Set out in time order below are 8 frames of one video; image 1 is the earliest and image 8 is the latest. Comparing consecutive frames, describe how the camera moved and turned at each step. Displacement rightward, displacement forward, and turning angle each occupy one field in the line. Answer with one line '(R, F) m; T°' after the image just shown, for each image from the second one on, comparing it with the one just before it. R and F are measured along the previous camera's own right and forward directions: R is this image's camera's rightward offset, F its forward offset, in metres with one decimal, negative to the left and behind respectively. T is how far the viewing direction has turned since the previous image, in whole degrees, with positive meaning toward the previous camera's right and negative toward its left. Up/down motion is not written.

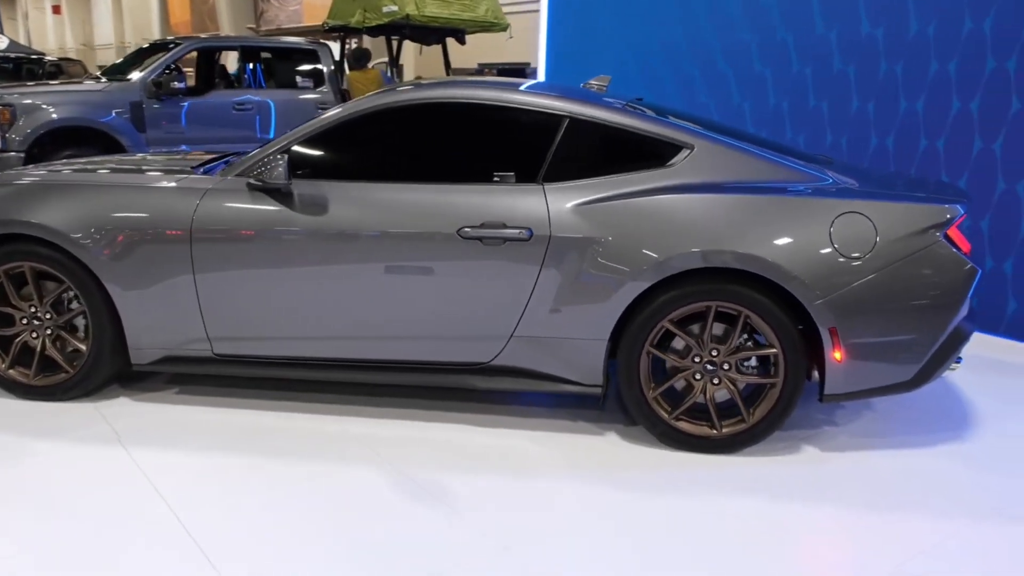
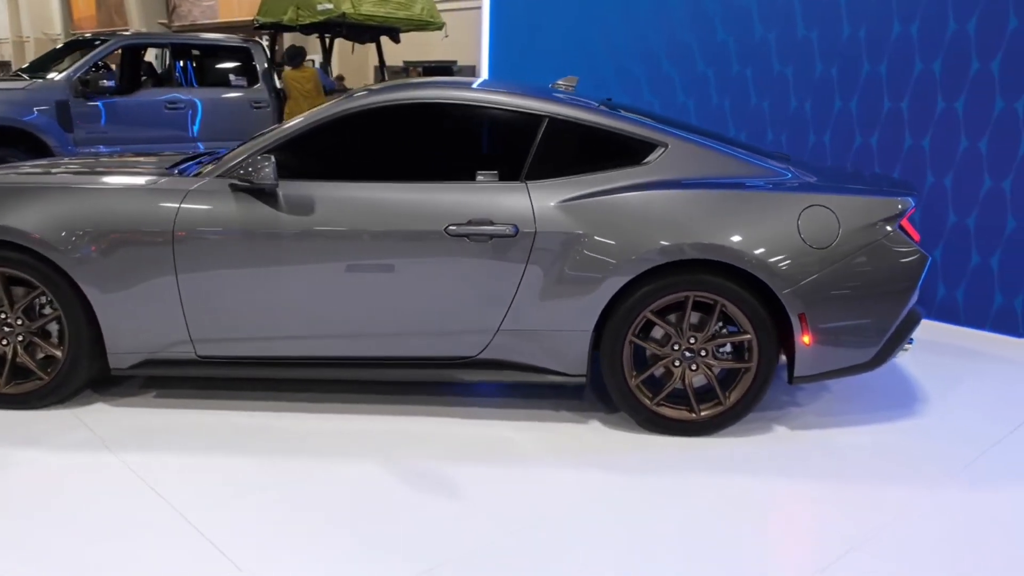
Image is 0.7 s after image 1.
(-0.2, -0.1) m; +5°
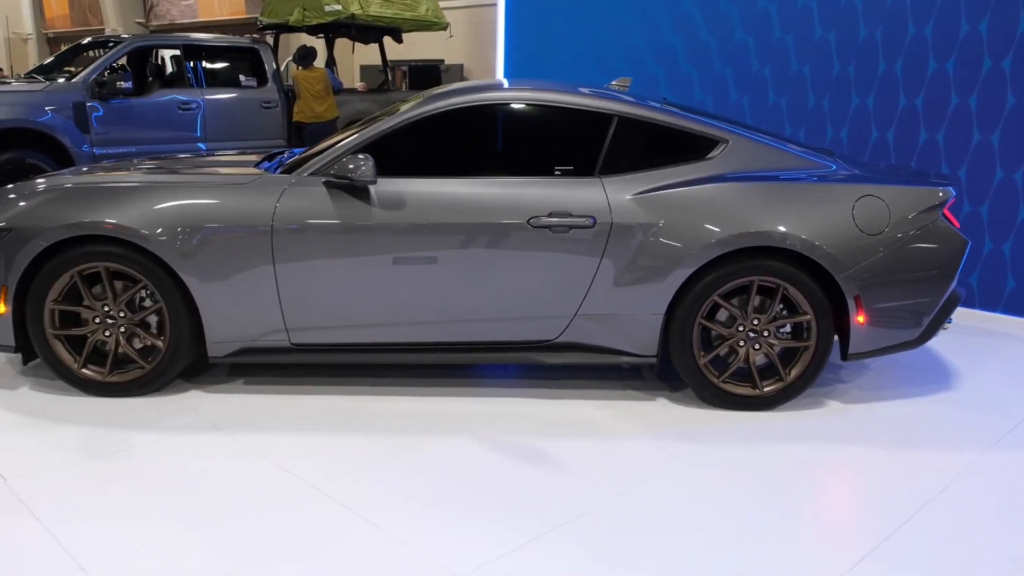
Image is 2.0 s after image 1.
(-0.4, -0.2) m; +2°
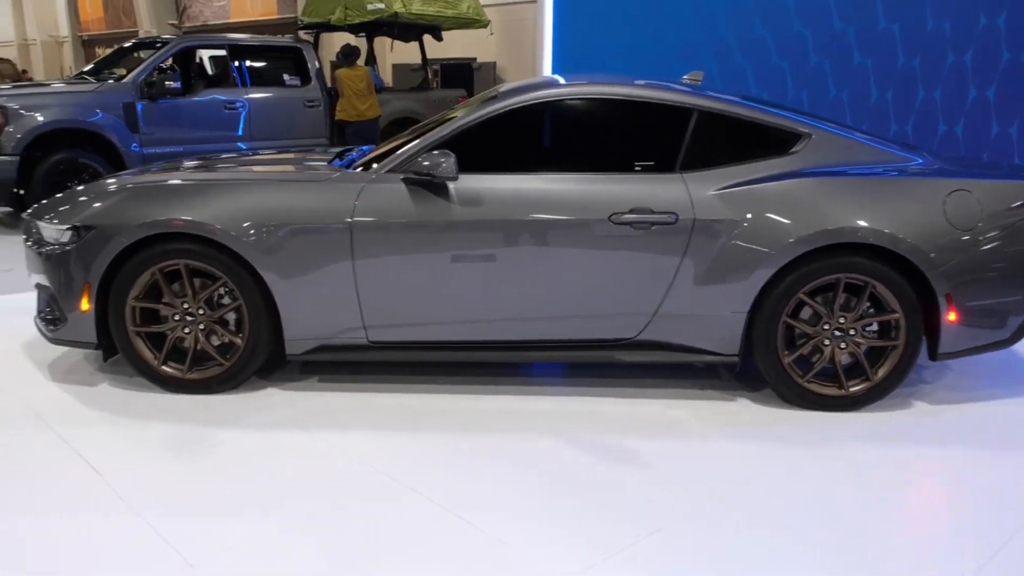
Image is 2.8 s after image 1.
(-0.2, 0.0) m; -2°
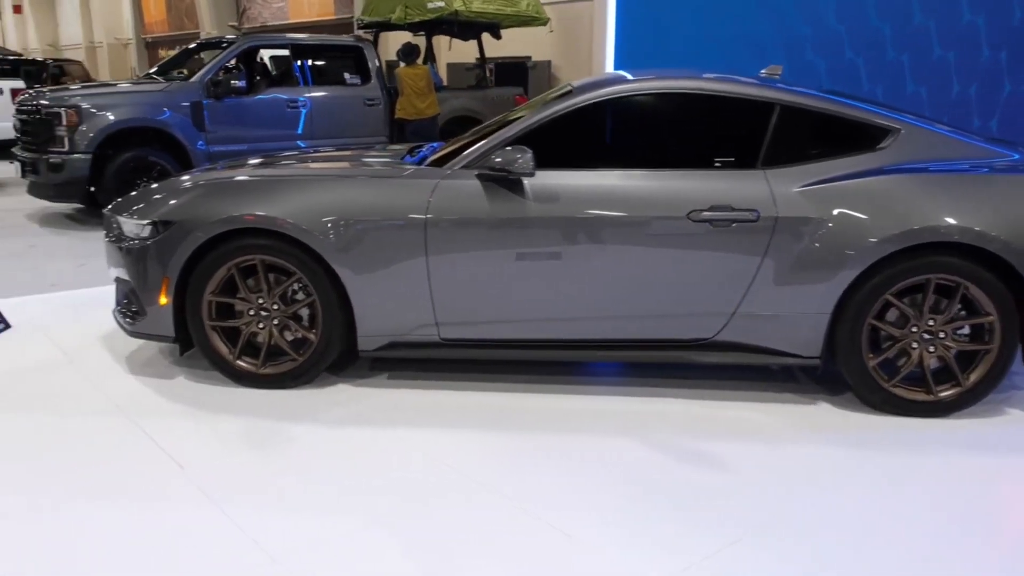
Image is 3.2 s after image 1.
(-0.1, 0.0) m; -3°
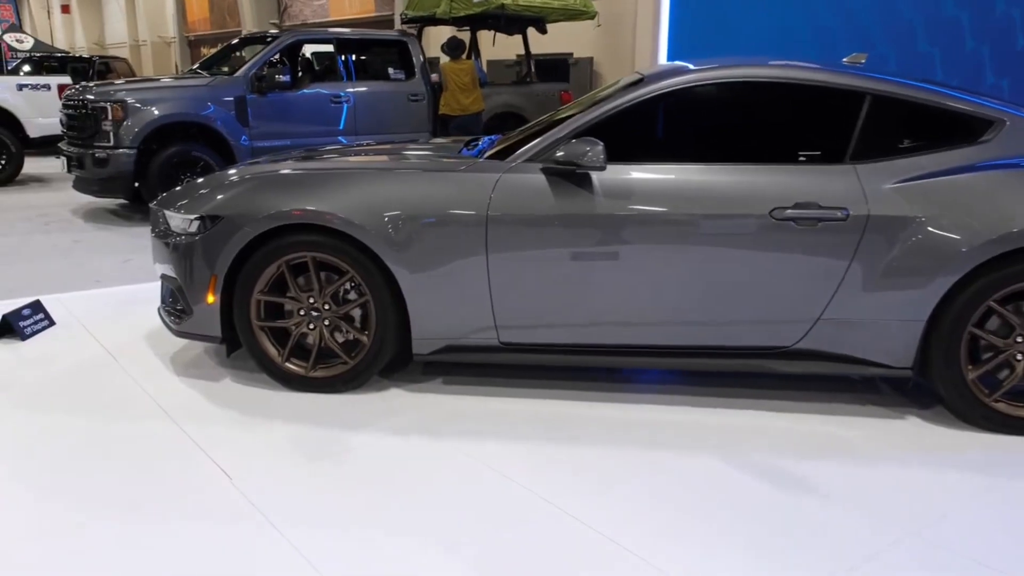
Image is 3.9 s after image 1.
(-0.1, +0.2) m; -2°
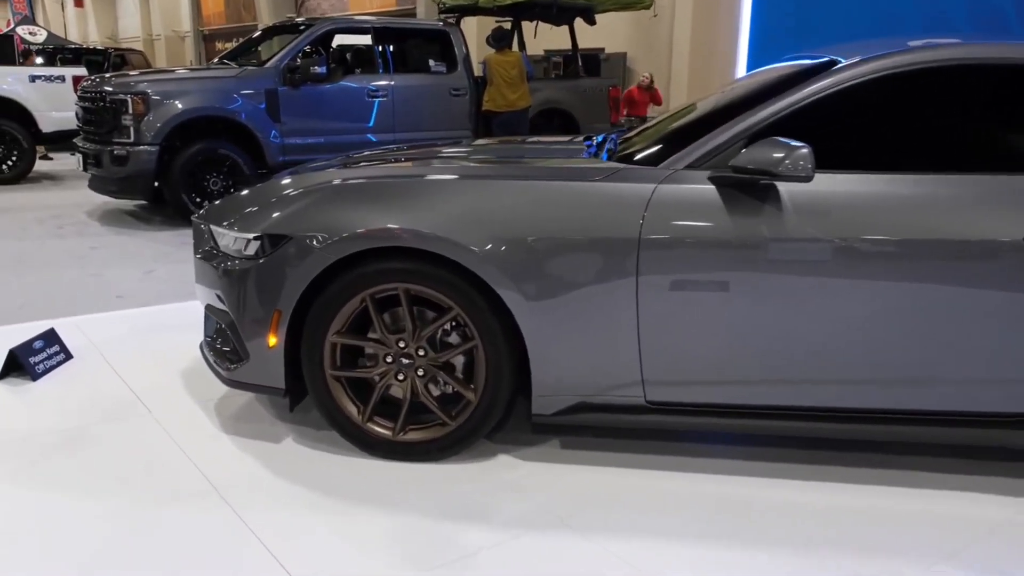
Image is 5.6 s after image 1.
(-0.4, +0.7) m; -1°
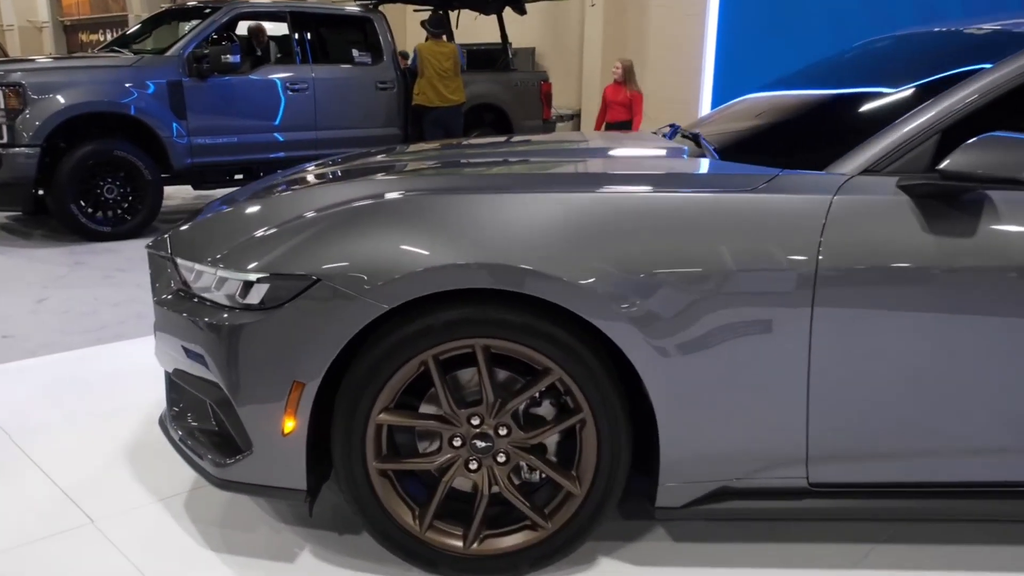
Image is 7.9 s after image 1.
(-0.5, +0.7) m; +8°
